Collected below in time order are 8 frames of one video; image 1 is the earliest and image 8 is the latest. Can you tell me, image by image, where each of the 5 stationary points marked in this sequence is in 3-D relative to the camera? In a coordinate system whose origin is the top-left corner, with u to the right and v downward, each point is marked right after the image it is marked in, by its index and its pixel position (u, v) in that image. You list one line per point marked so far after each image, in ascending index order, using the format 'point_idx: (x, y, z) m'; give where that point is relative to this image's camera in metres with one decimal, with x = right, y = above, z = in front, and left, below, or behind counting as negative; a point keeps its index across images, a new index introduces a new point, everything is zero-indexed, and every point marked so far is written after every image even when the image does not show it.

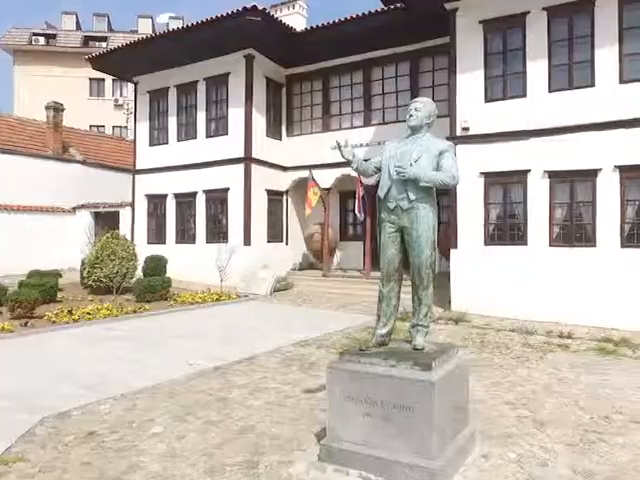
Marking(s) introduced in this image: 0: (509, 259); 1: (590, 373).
0: (+3.0, -0.3, +10.7) m
1: (+2.7, -1.4, +6.9) m
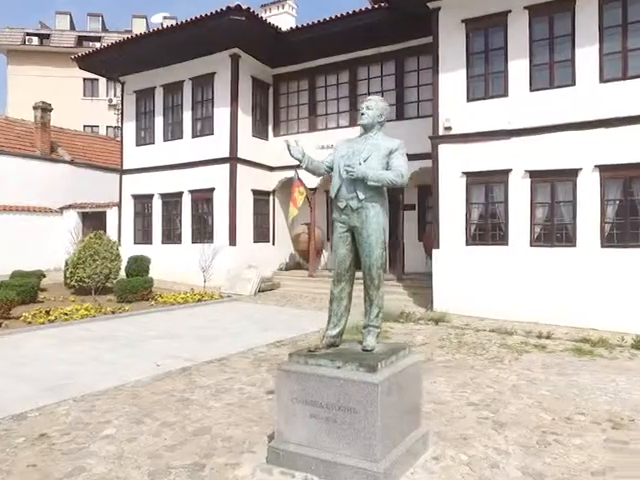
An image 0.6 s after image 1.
0: (+2.7, -0.3, +10.7) m
1: (+2.4, -1.4, +6.8) m
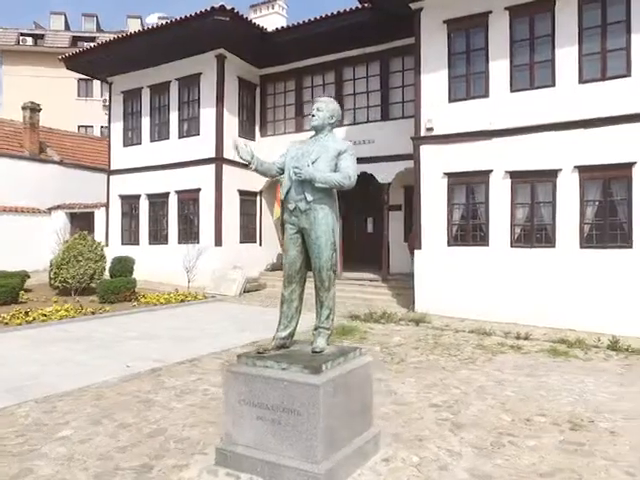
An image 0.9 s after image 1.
0: (+2.4, -0.3, +10.7) m
1: (+2.1, -1.4, +6.8) m
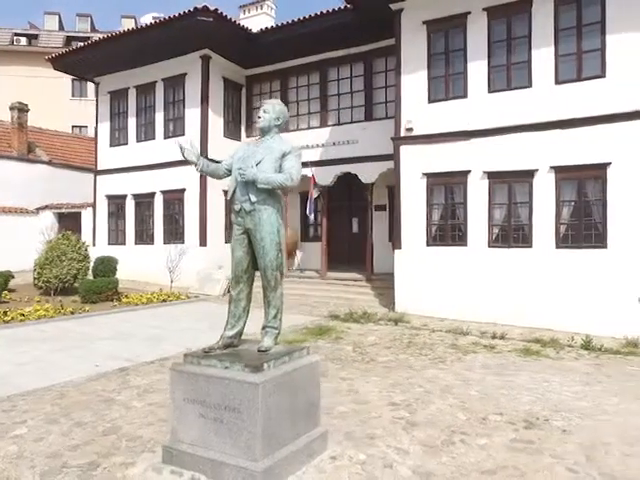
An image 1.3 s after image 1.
0: (+2.1, -0.3, +10.8) m
1: (+1.8, -1.4, +6.9) m
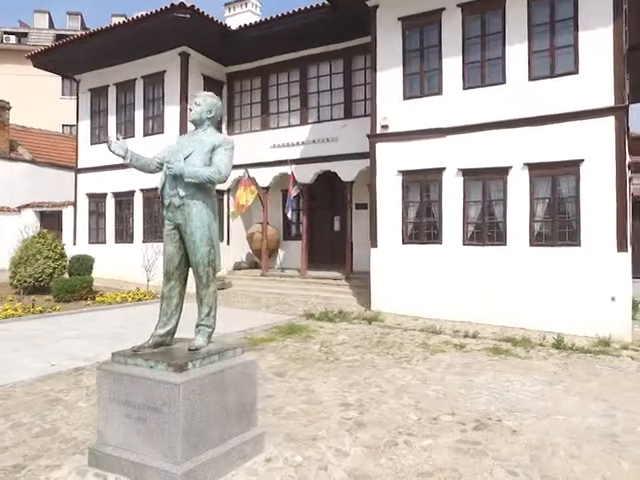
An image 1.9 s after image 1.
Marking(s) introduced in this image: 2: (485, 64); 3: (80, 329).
0: (+1.7, -0.3, +10.6) m
1: (+1.4, -1.3, +6.8) m
2: (+2.5, +2.7, +10.3) m
3: (-3.2, -1.2, +9.0) m
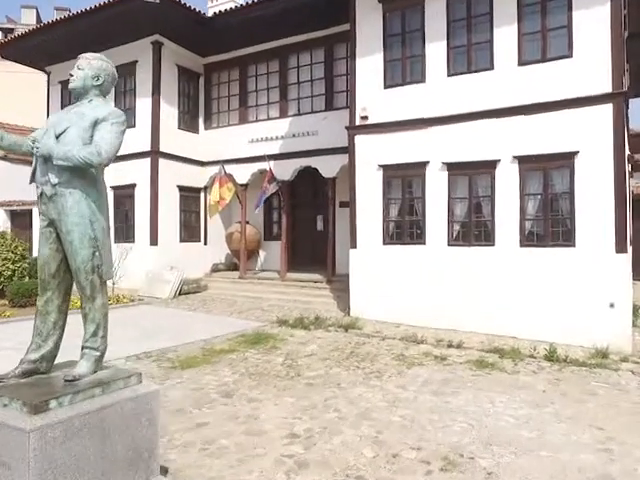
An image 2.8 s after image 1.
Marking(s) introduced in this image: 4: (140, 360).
0: (+1.3, -0.3, +9.8) m
1: (+1.0, -1.3, +5.9) m
2: (+2.1, +2.7, +9.4) m
3: (-3.6, -1.2, +8.1) m
4: (-1.9, -1.3, +7.1) m
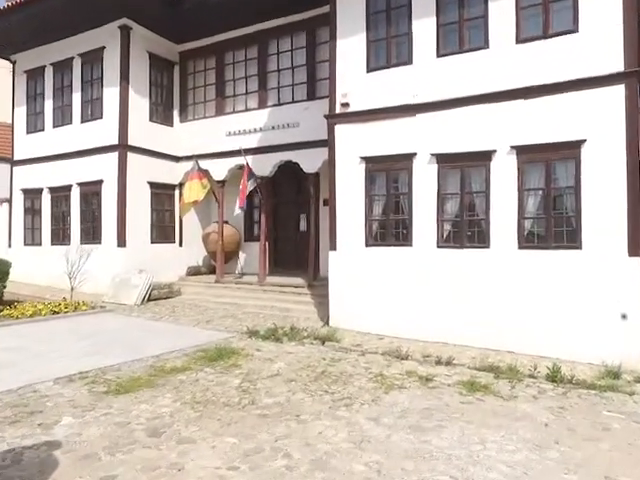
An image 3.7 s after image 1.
0: (+0.9, -0.3, +8.7) m
1: (+0.7, -1.4, +4.9) m
2: (+1.8, +2.7, +8.4) m
3: (-3.9, -1.2, +7.1) m
4: (-2.2, -1.3, +6.0) m
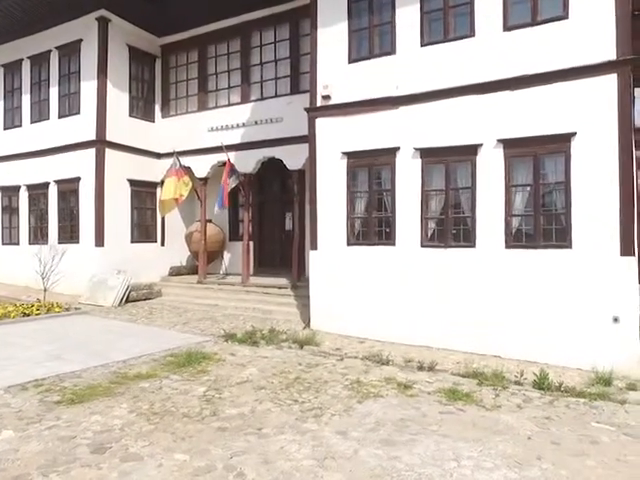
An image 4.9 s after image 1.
0: (+0.7, -0.3, +8.3) m
1: (+0.4, -1.3, +4.5) m
2: (+1.5, +2.7, +8.0) m
3: (-4.2, -1.2, +6.7) m
4: (-2.5, -1.2, +5.6) m
